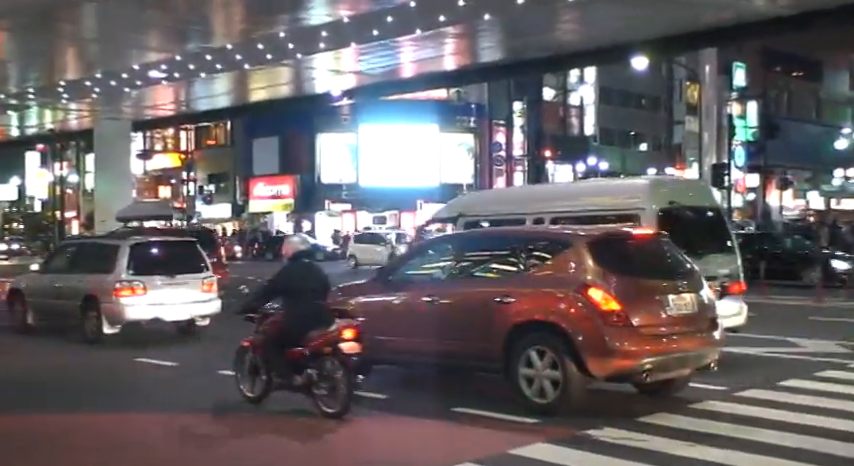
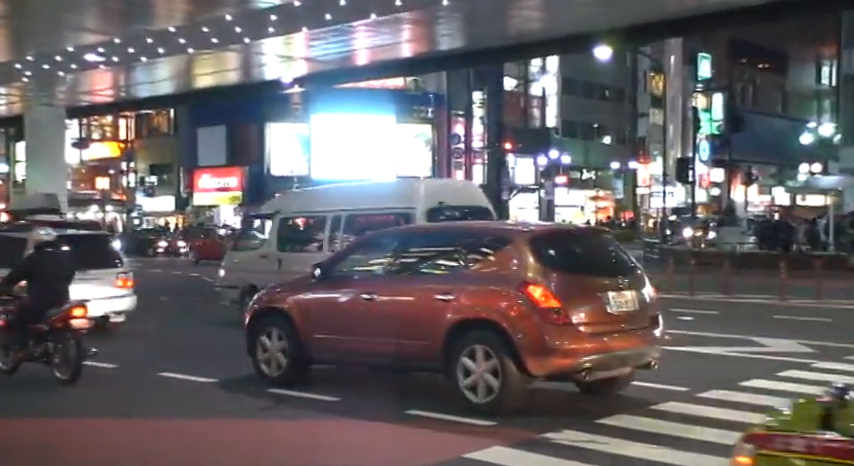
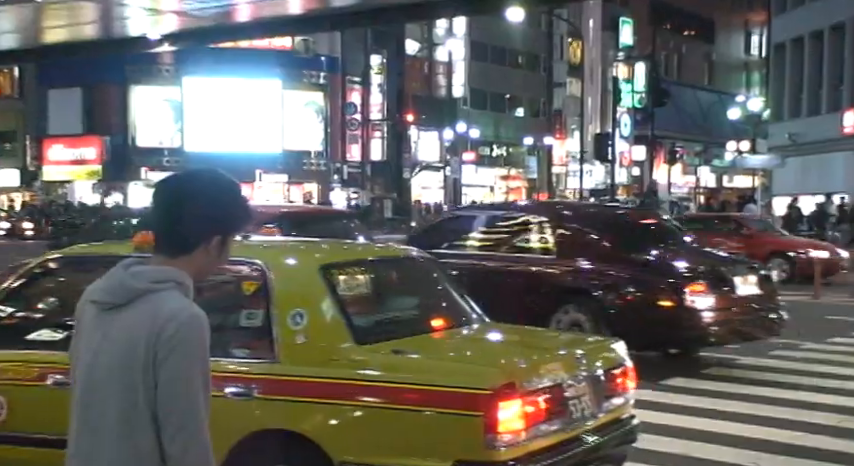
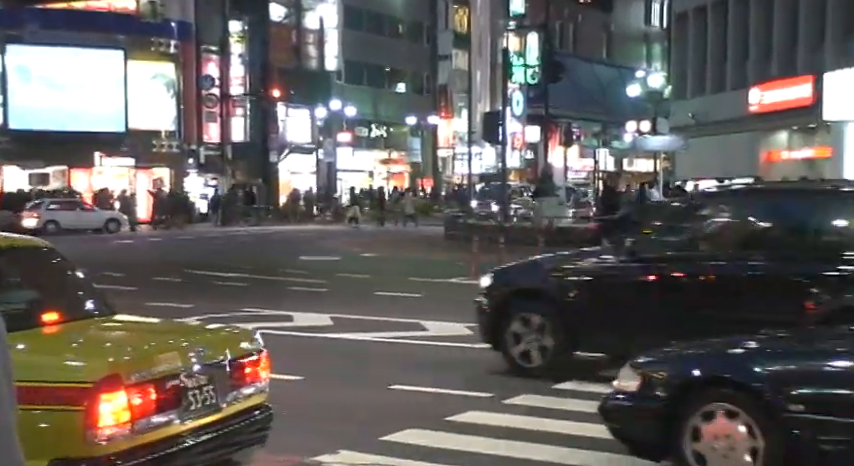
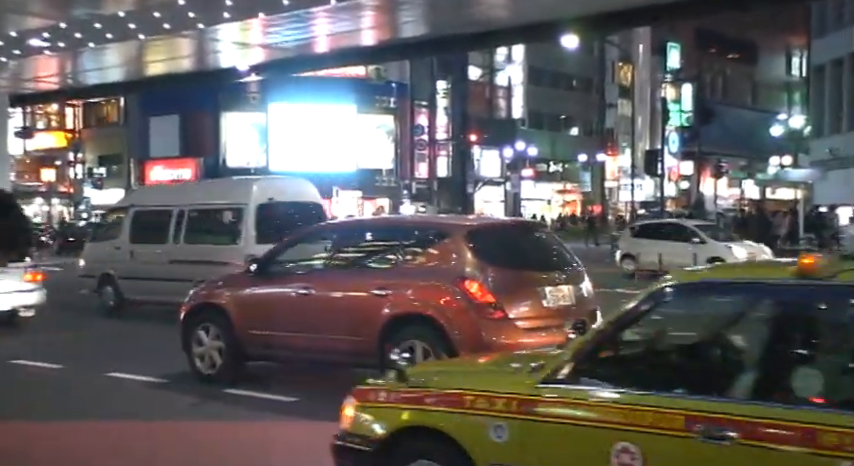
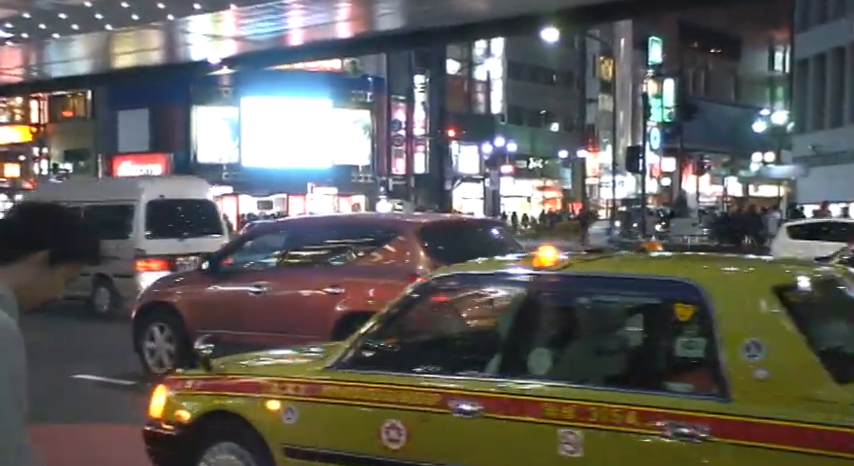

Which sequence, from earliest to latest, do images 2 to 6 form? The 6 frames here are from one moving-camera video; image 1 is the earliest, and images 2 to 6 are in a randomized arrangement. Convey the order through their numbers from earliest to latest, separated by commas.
2, 5, 6, 3, 4
